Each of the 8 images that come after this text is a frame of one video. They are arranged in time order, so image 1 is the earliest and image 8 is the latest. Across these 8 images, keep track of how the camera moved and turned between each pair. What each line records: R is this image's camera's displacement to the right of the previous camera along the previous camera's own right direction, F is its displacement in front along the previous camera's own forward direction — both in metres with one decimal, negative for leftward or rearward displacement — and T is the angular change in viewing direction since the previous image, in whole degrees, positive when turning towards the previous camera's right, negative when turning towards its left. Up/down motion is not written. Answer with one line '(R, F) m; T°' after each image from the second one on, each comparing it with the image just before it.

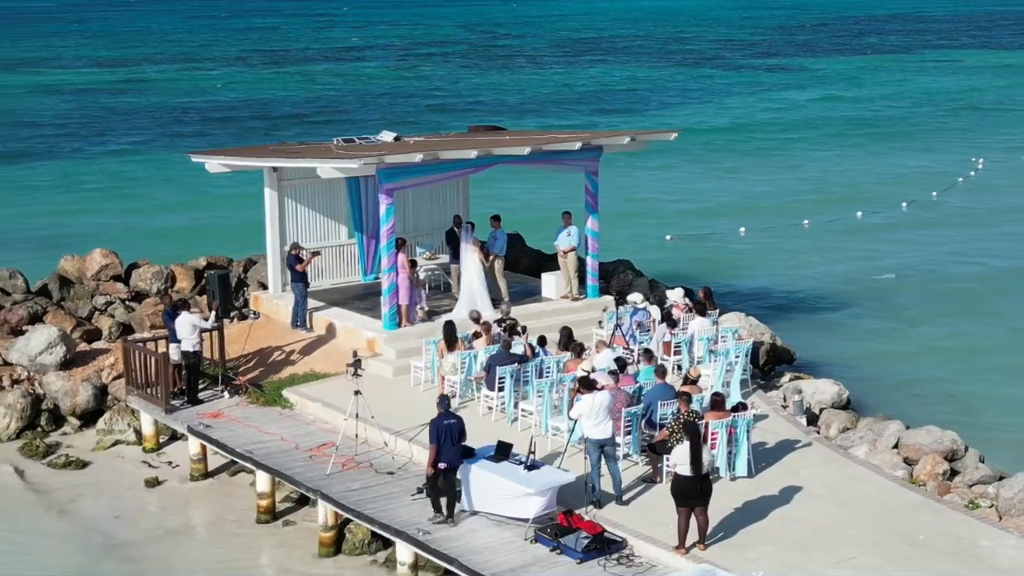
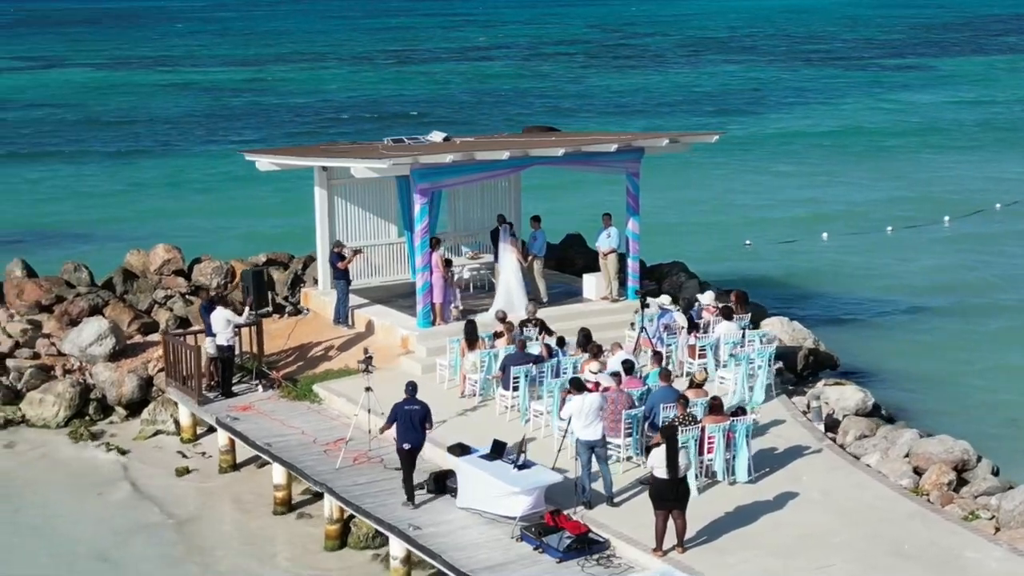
(+1.2, -0.1) m; -5°
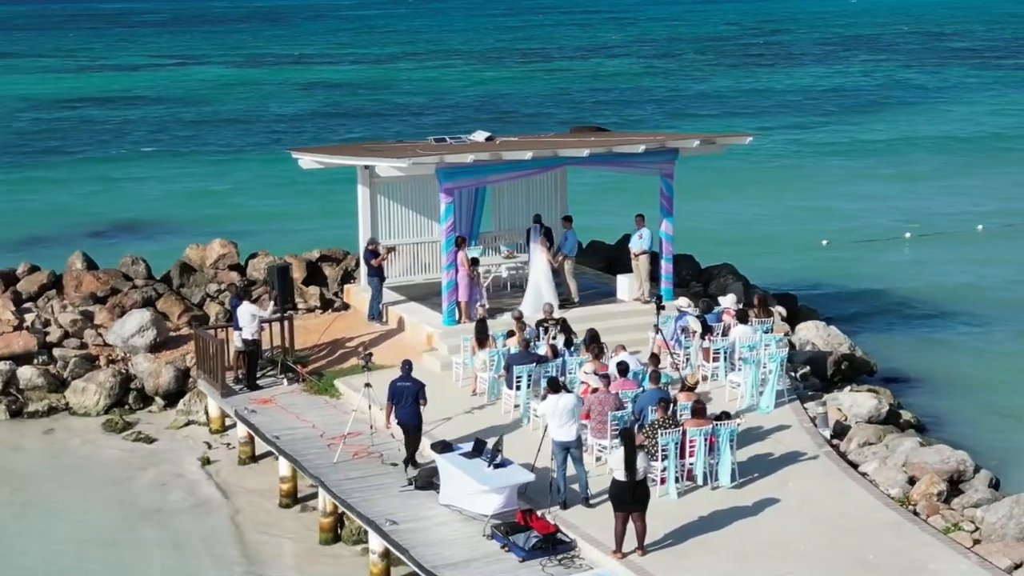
(+1.5, 0.0) m; -5°
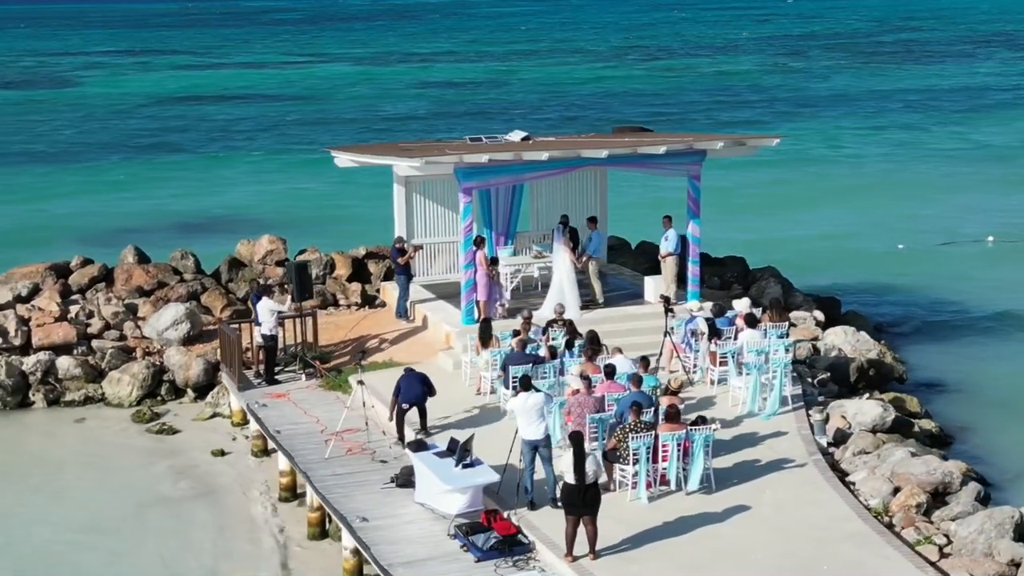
(+1.5, 0.0) m; -5°
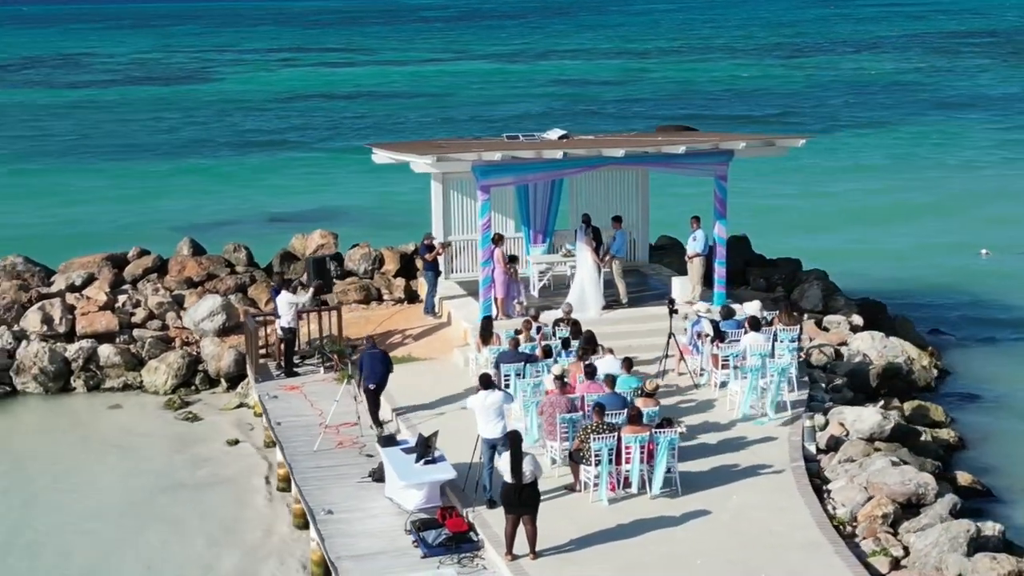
(+1.7, +0.1) m; -6°
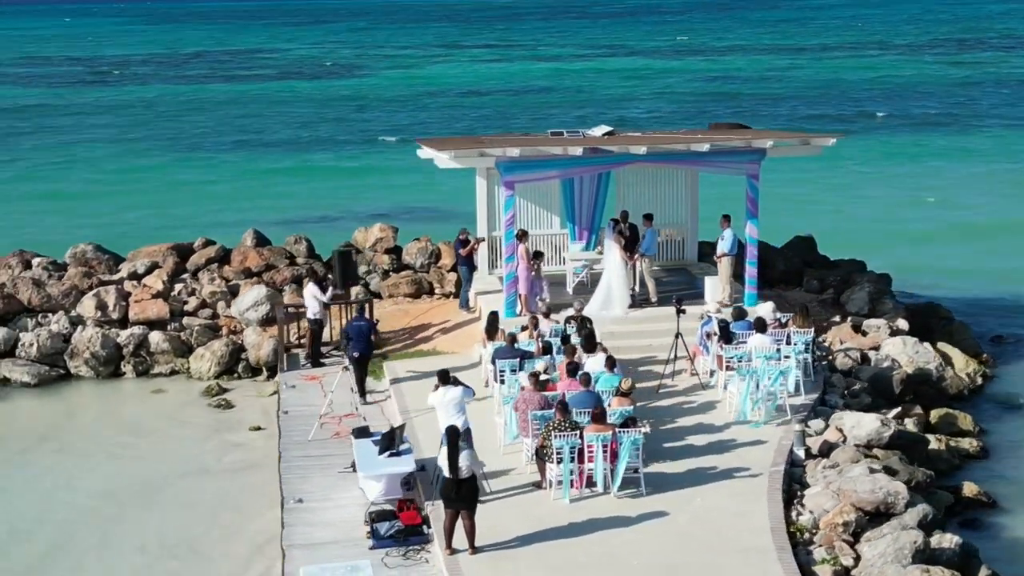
(+1.8, +0.1) m; -6°
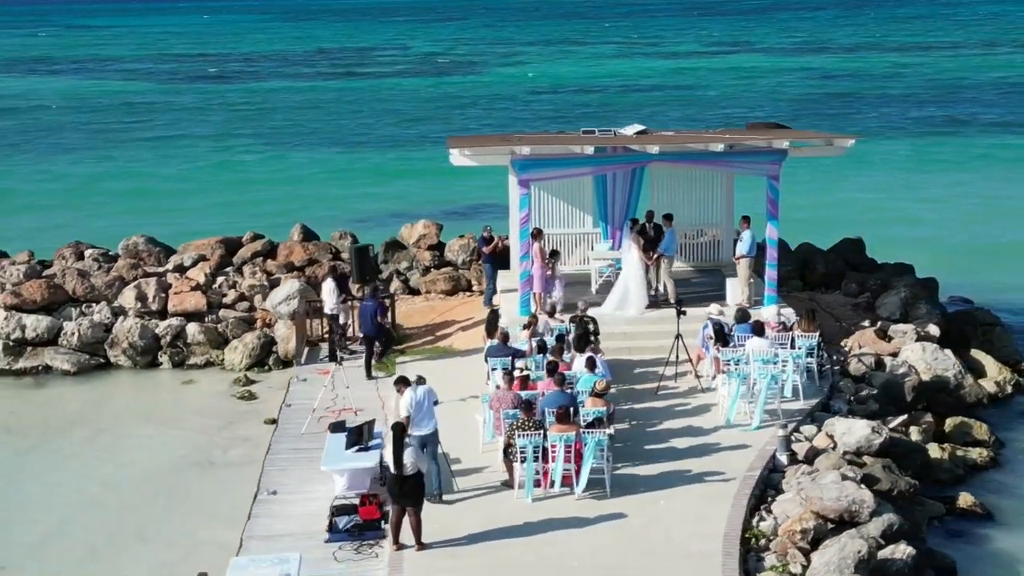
(+1.5, +0.1) m; -5°
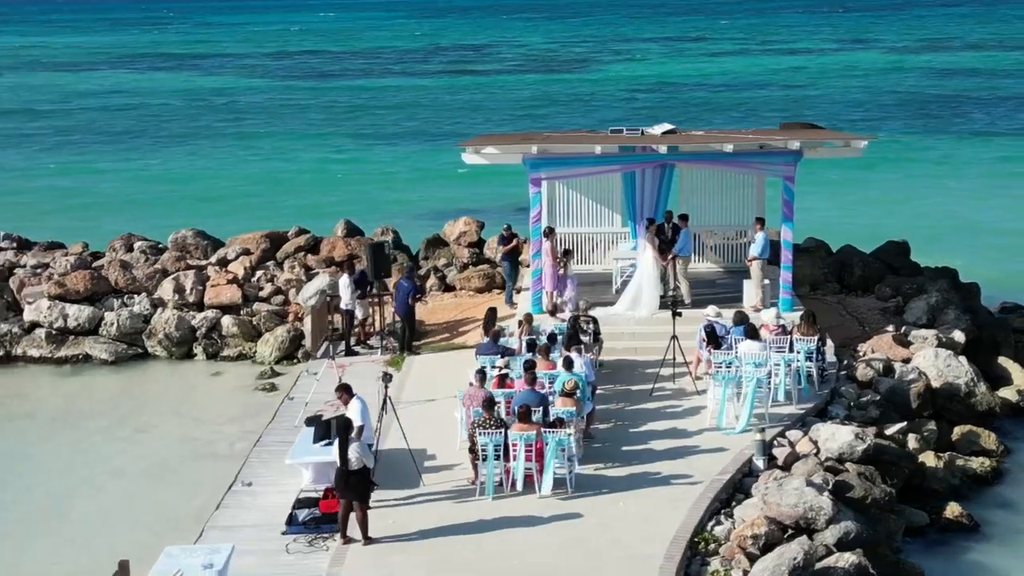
(+1.5, 0.0) m; -5°
